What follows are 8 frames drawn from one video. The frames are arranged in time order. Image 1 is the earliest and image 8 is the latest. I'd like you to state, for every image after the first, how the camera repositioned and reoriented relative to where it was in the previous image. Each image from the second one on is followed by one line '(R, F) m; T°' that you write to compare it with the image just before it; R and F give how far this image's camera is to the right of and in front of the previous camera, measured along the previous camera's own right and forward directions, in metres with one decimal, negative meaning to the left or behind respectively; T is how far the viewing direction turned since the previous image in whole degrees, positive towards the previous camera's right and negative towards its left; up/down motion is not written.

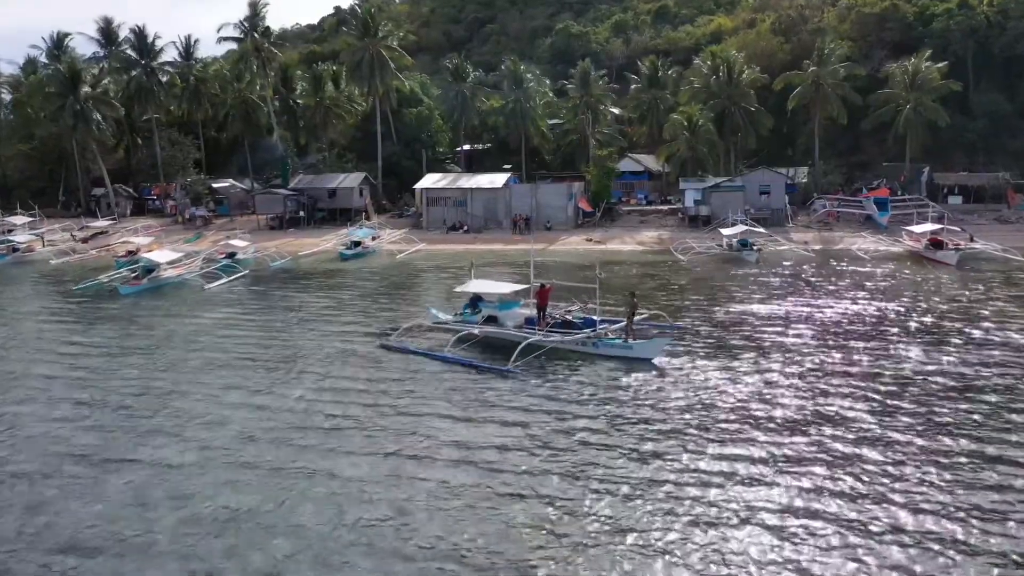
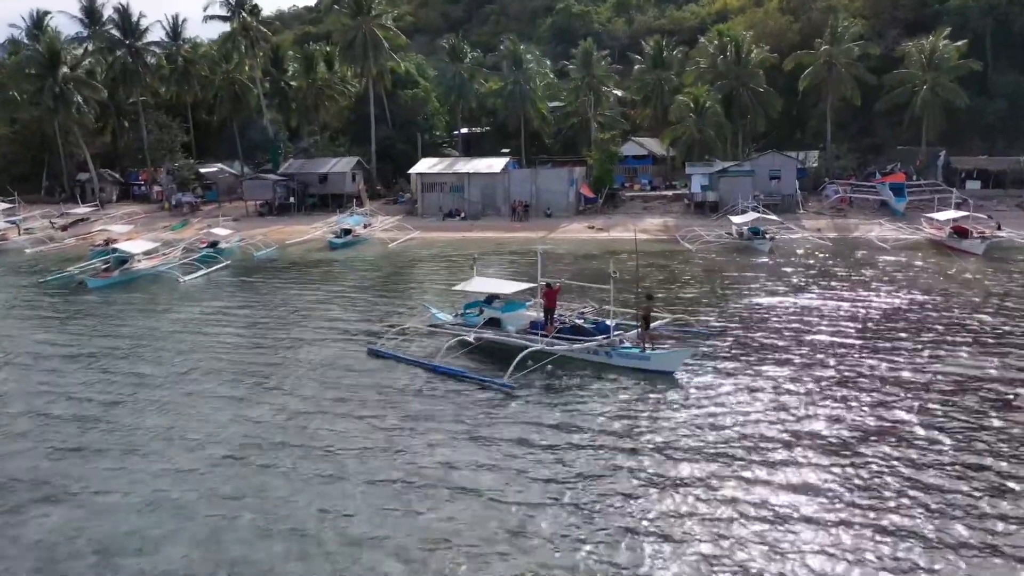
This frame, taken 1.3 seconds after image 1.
(+0.1, +2.5) m; 0°
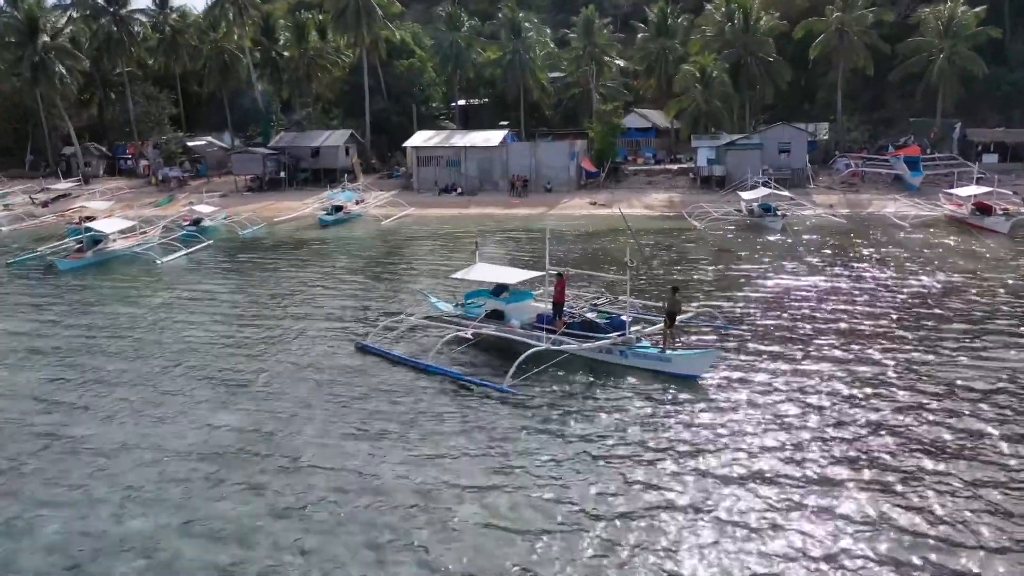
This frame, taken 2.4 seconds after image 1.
(+0.1, +2.0) m; 0°
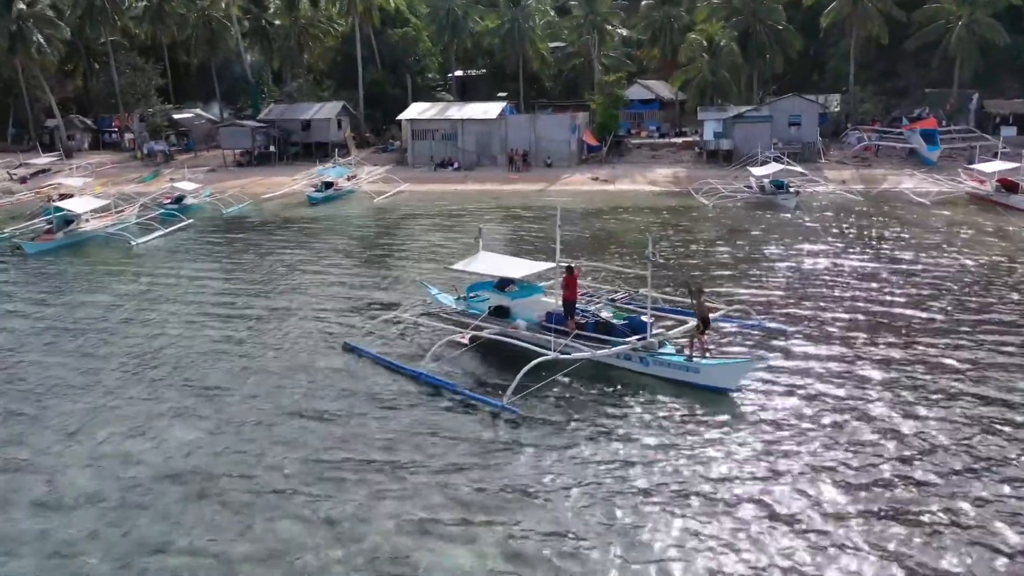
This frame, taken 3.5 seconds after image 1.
(0.0, +2.0) m; 0°
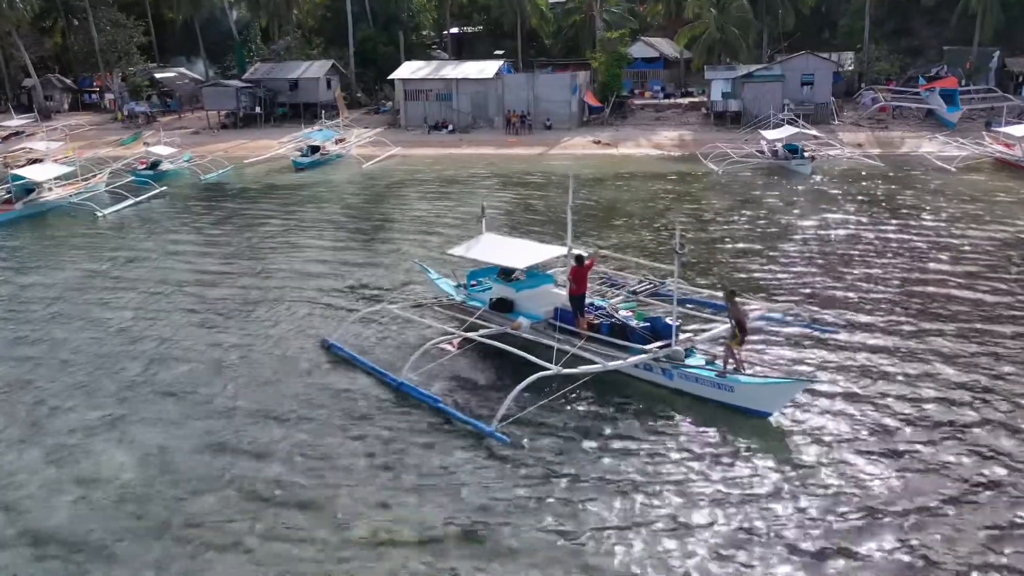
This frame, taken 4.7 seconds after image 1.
(+0.1, +2.2) m; 0°
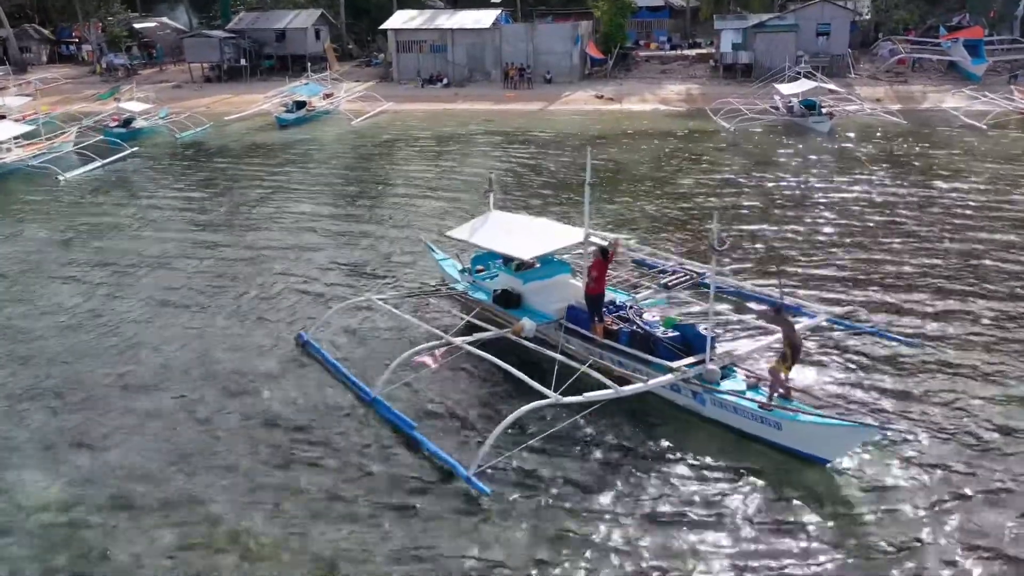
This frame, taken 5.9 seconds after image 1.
(+0.1, +2.0) m; 0°
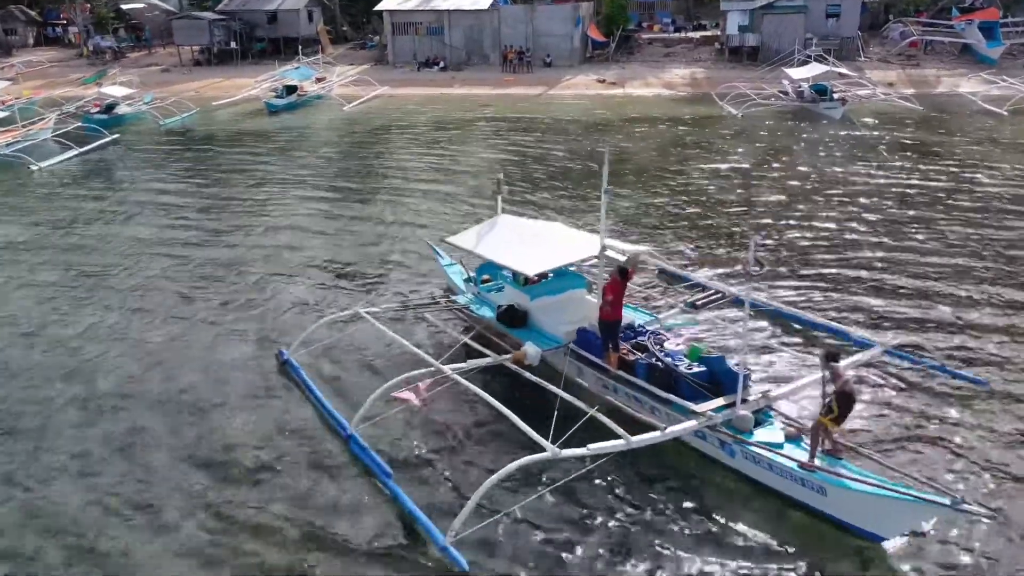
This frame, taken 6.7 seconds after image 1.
(0.0, +1.3) m; 0°
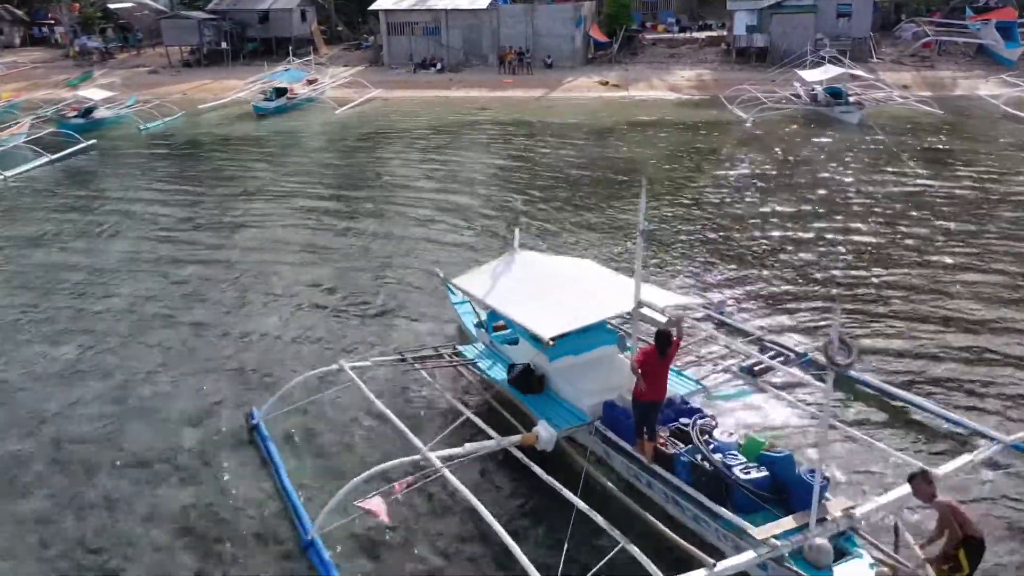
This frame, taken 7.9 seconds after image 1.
(0.0, +1.6) m; 0°
